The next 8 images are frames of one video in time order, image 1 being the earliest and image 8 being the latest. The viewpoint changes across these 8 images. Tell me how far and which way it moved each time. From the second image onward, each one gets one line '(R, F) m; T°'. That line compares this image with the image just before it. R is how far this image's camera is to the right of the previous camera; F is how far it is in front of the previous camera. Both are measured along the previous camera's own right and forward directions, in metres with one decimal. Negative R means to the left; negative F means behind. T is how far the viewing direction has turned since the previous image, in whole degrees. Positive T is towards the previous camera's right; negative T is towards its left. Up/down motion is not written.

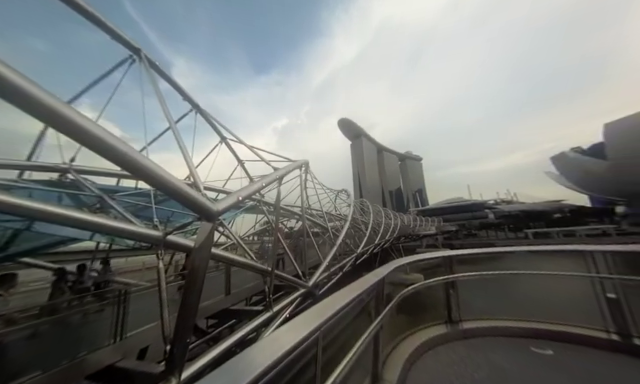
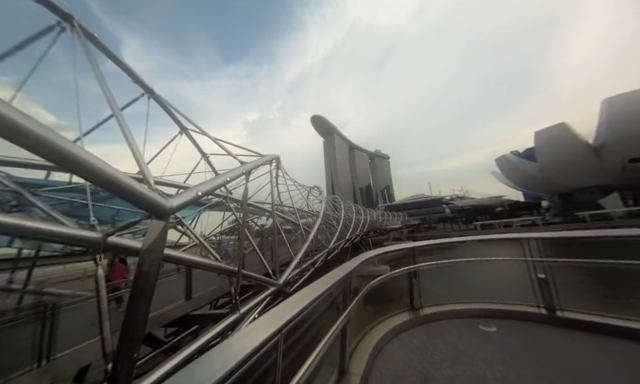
(+0.1, +0.1) m; +8°
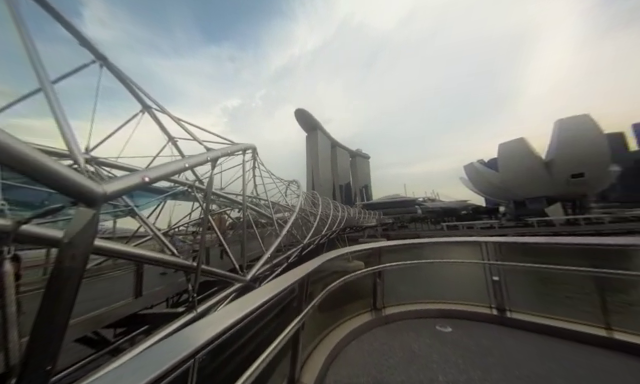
(+0.2, +0.2) m; +6°
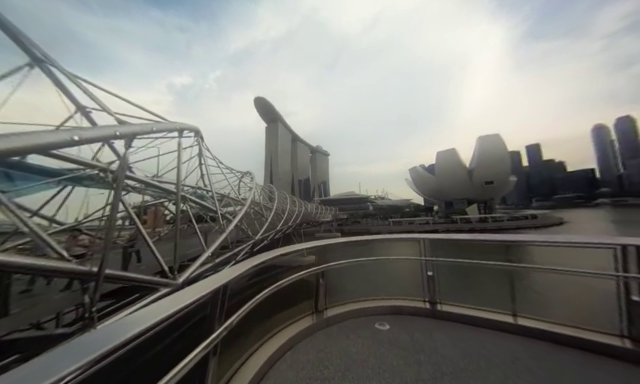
(+0.2, +0.3) m; +12°
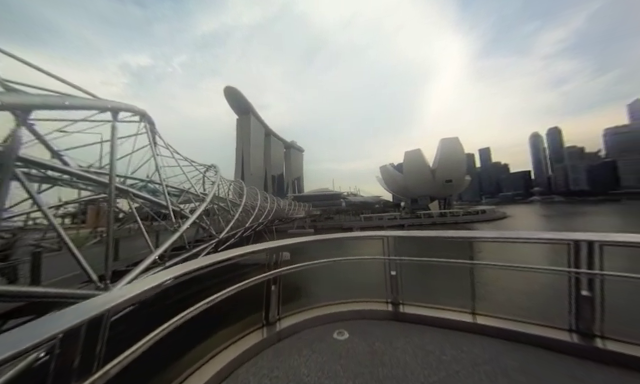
(+0.3, +0.4) m; +7°
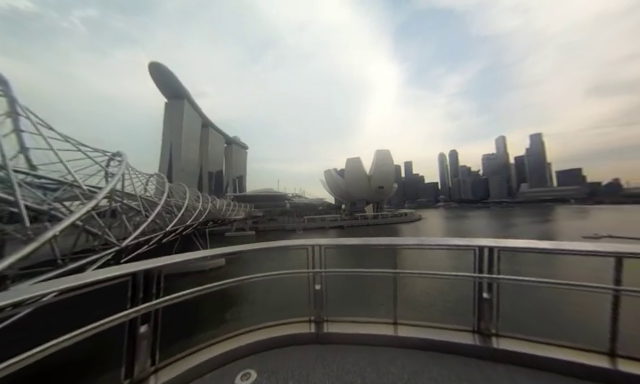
(+0.4, +0.5) m; +16°
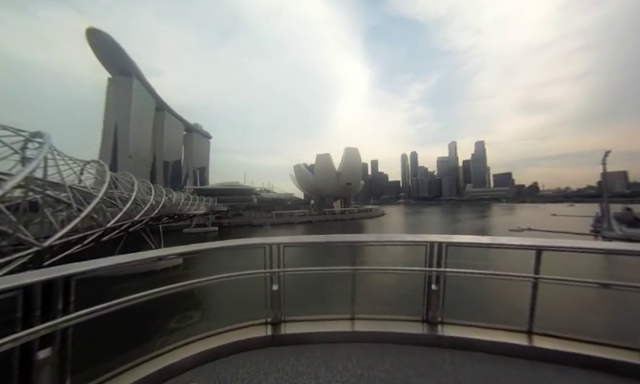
(+0.1, +0.1) m; +9°
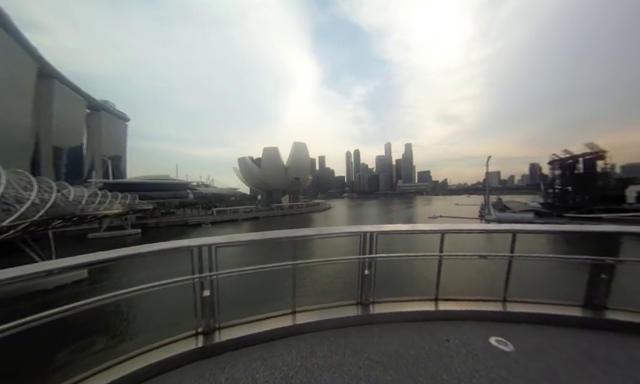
(+0.1, 0.0) m; +15°
